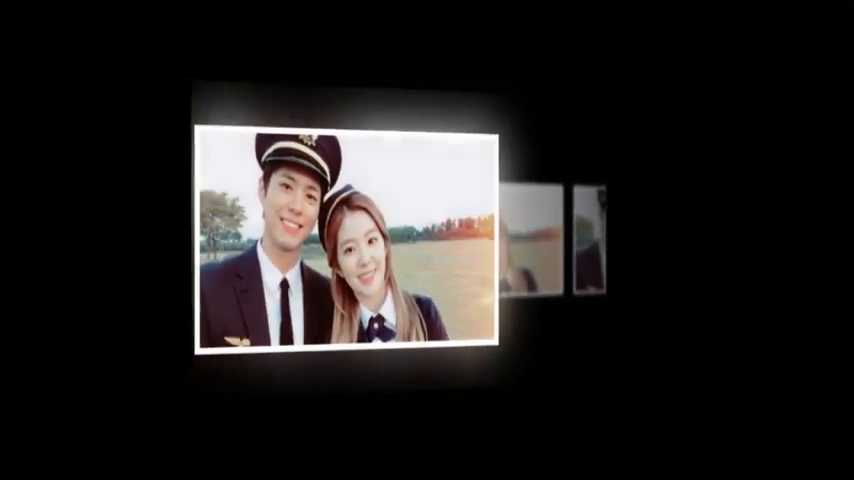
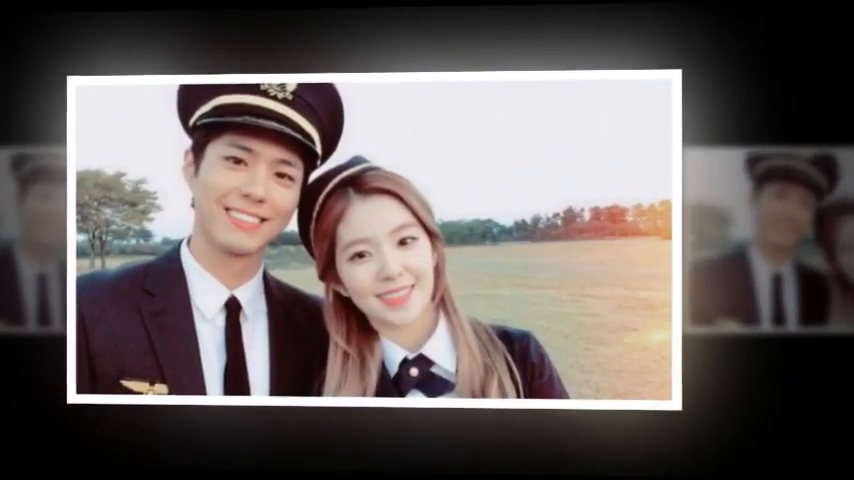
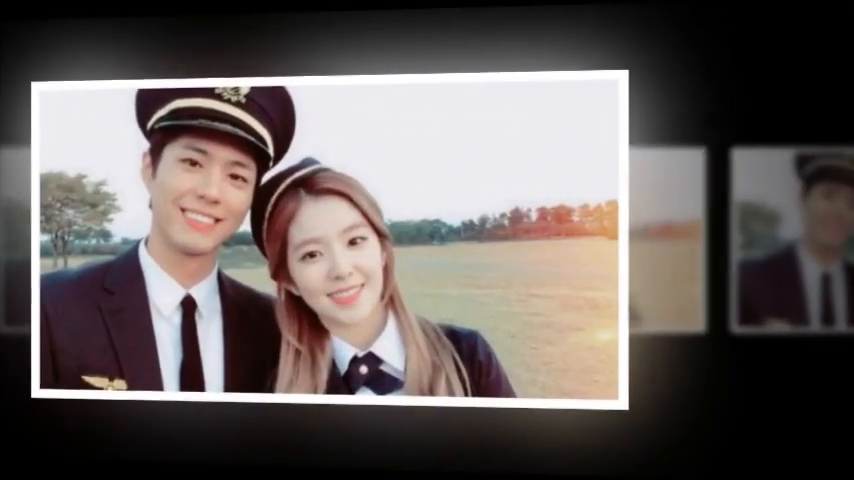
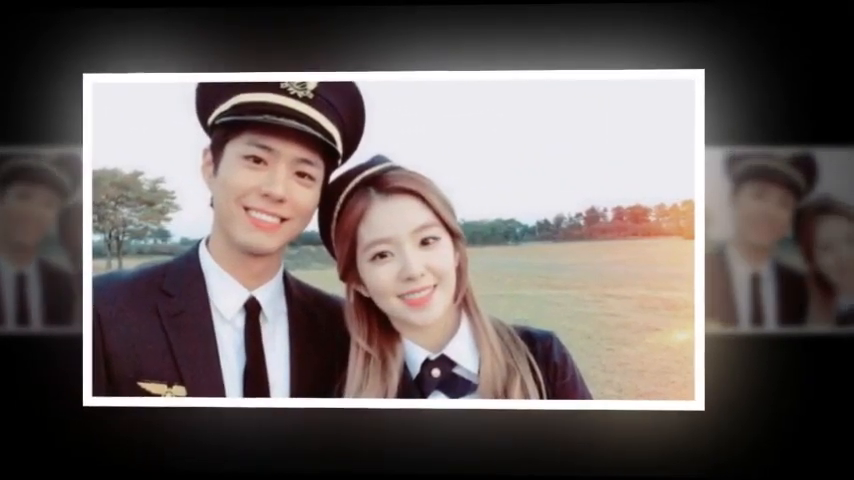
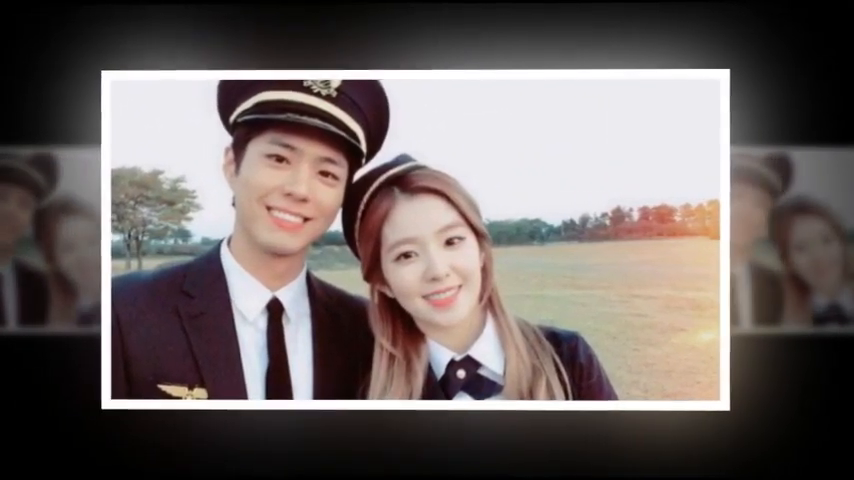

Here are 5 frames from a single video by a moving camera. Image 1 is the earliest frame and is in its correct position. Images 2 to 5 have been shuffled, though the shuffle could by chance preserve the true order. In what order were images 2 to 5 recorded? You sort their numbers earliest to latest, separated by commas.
3, 2, 4, 5
